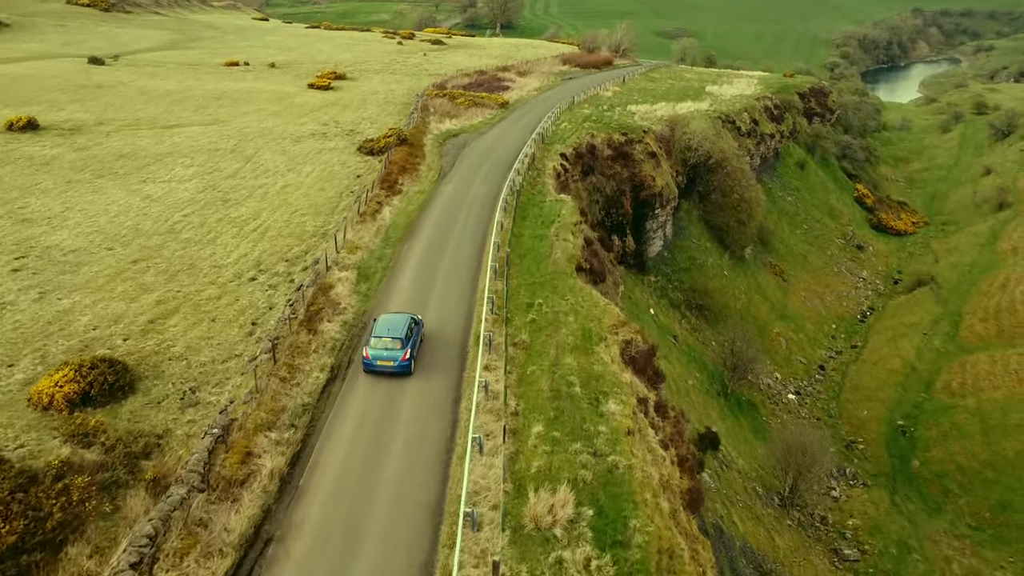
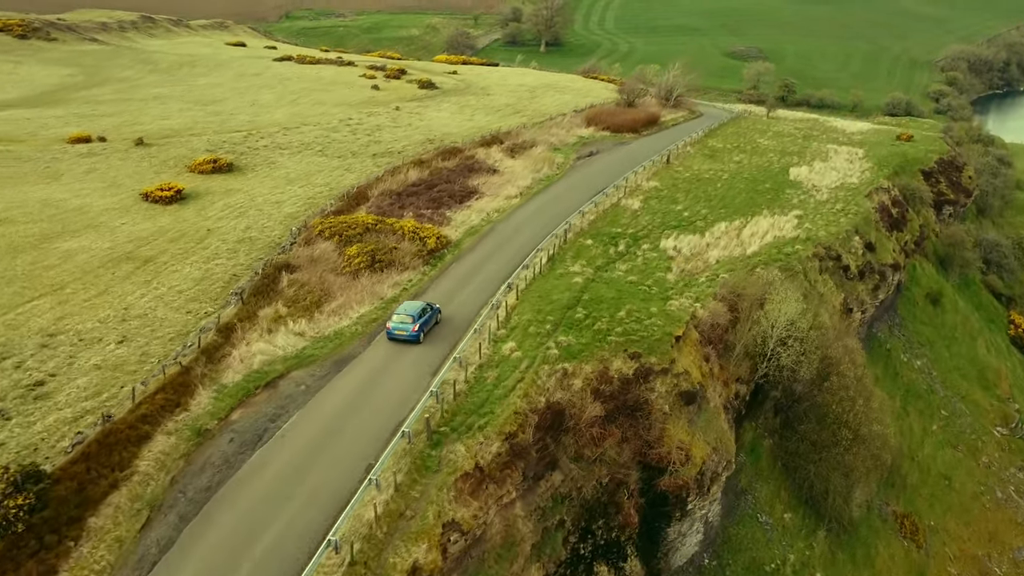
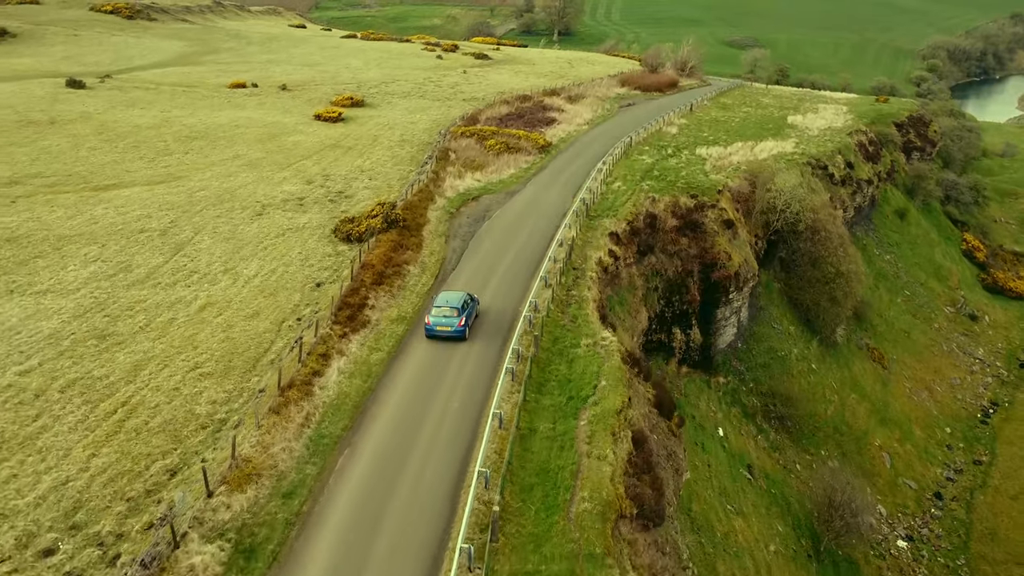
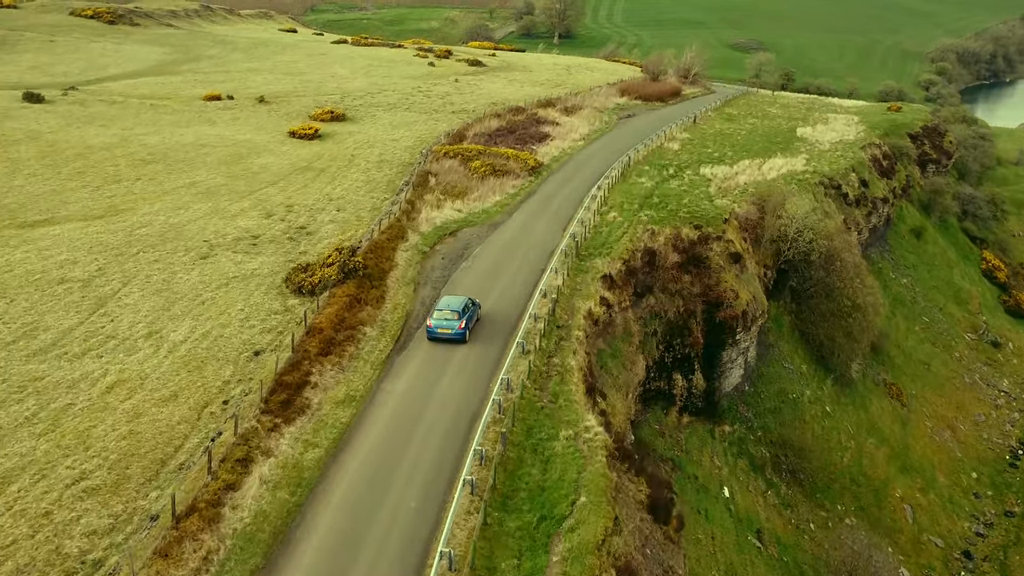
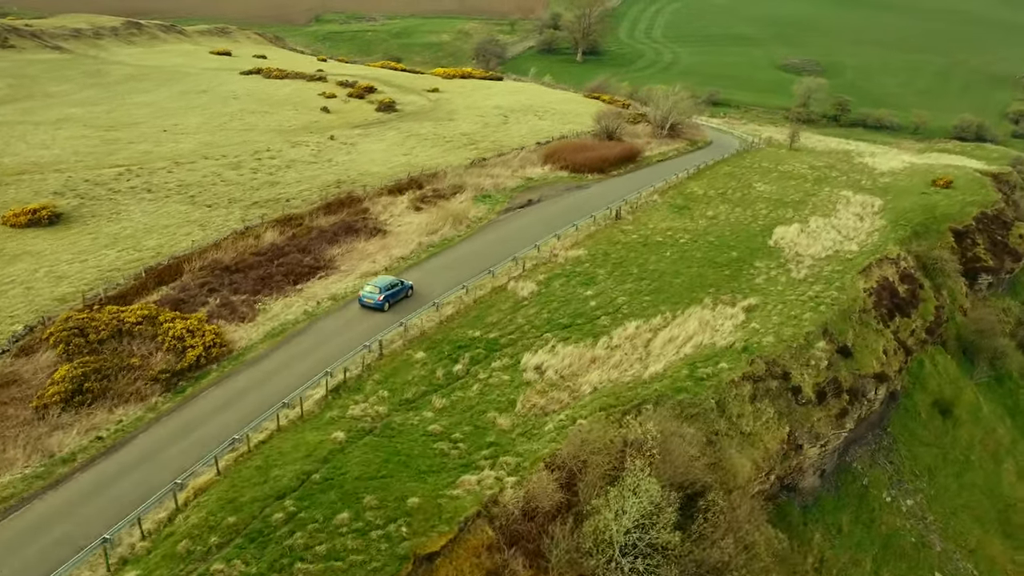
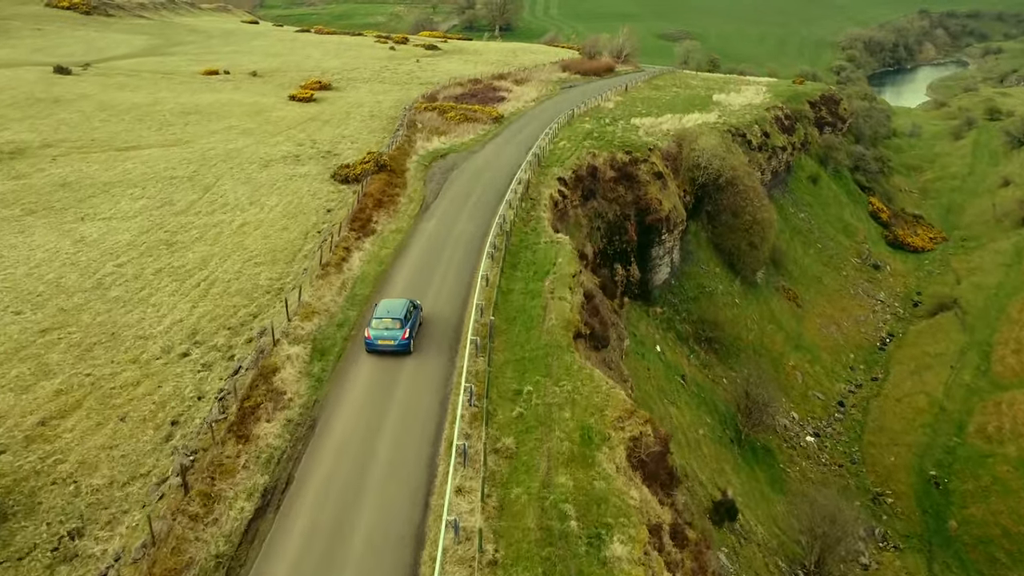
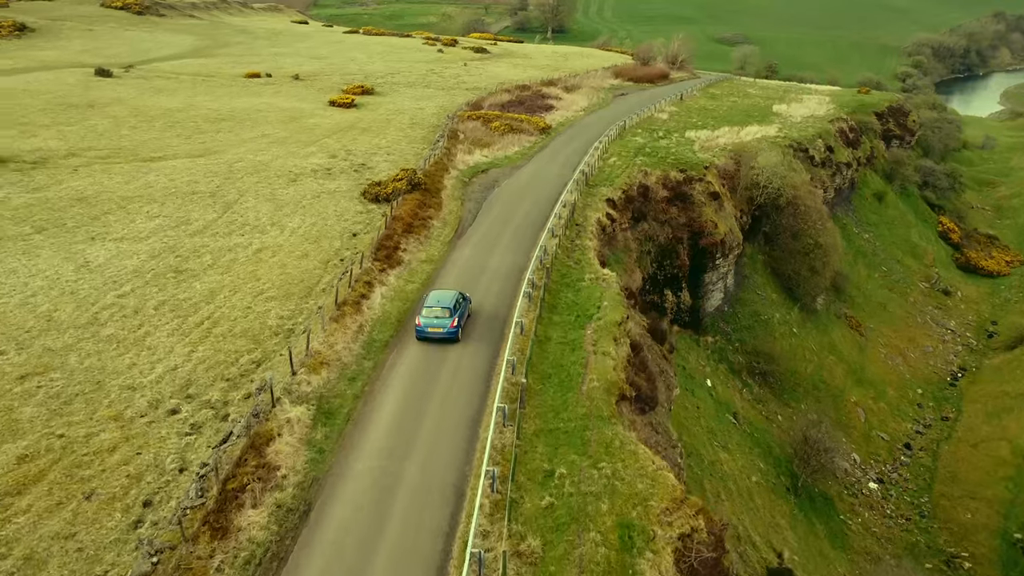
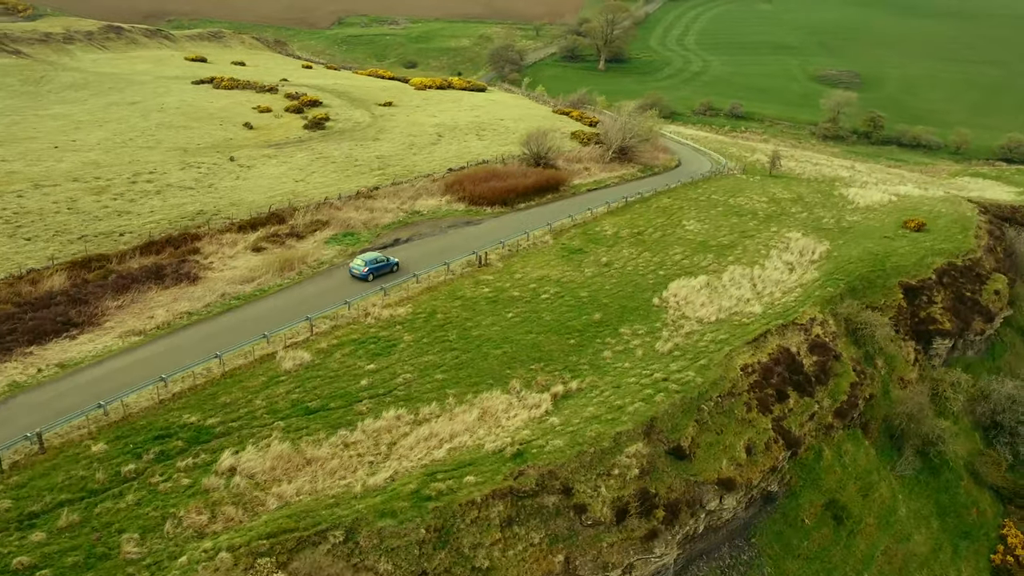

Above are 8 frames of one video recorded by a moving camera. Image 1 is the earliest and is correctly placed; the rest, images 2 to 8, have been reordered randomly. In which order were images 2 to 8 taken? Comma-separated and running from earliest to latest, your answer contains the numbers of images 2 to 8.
6, 7, 3, 4, 2, 5, 8
